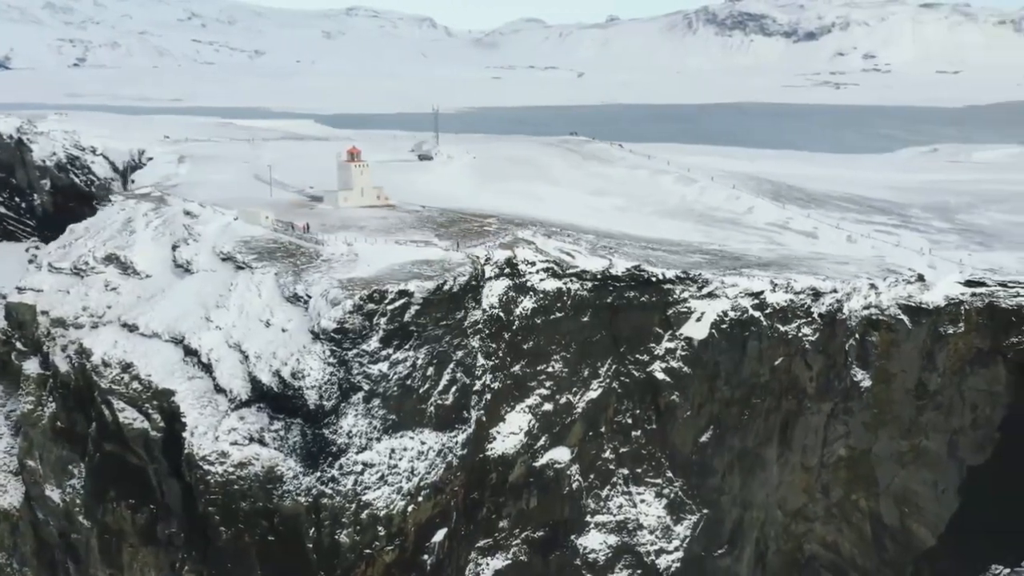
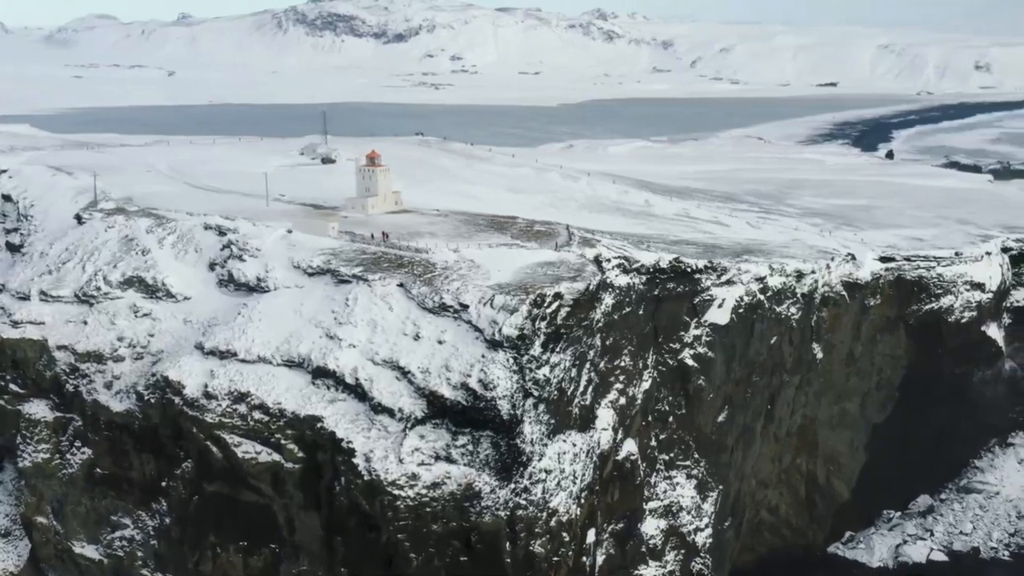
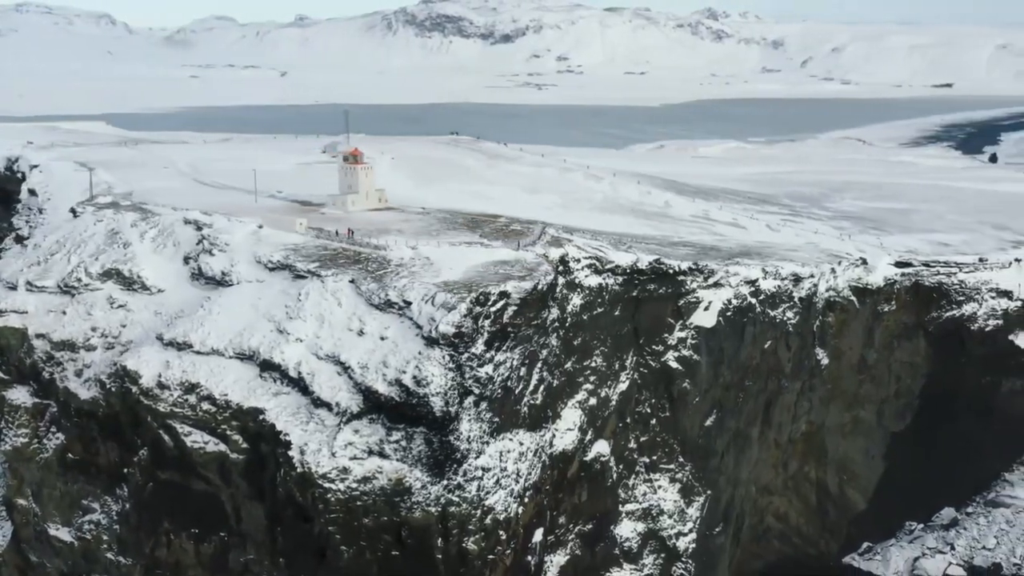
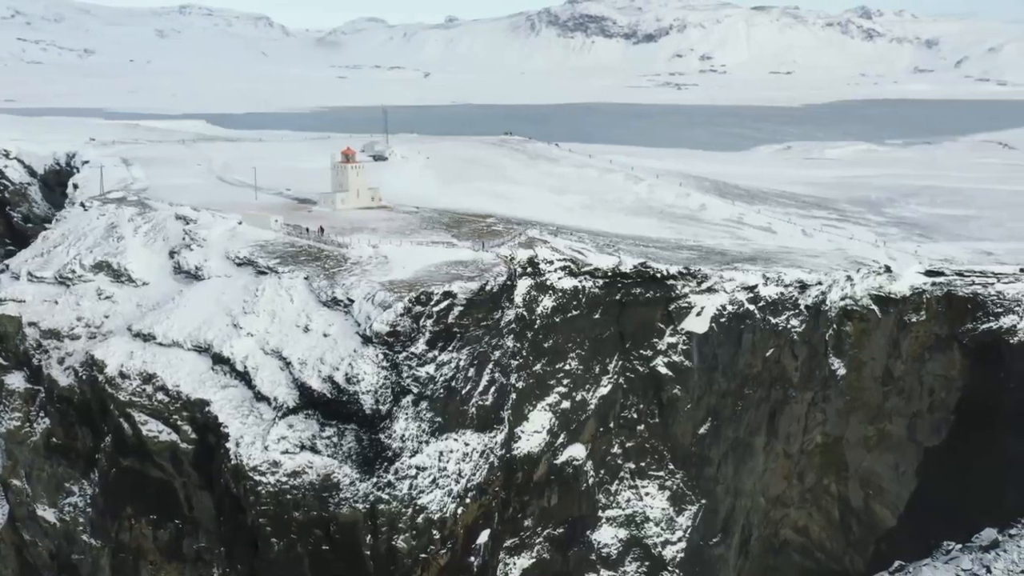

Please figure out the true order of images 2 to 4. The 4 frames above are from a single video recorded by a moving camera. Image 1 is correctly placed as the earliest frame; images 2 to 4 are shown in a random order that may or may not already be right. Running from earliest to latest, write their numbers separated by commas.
4, 3, 2
